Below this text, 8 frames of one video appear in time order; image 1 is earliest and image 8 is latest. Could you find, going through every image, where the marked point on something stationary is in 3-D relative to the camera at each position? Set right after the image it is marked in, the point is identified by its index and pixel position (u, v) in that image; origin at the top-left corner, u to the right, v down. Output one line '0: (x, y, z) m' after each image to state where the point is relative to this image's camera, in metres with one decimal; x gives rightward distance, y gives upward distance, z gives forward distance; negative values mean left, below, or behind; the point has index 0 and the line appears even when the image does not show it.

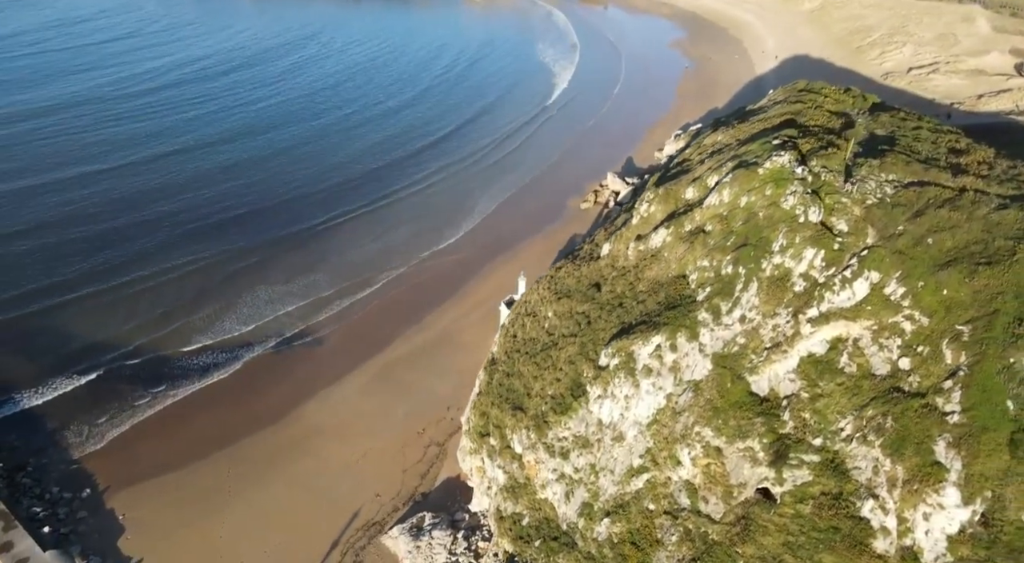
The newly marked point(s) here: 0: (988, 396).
0: (+10.8, -2.6, +18.7) m
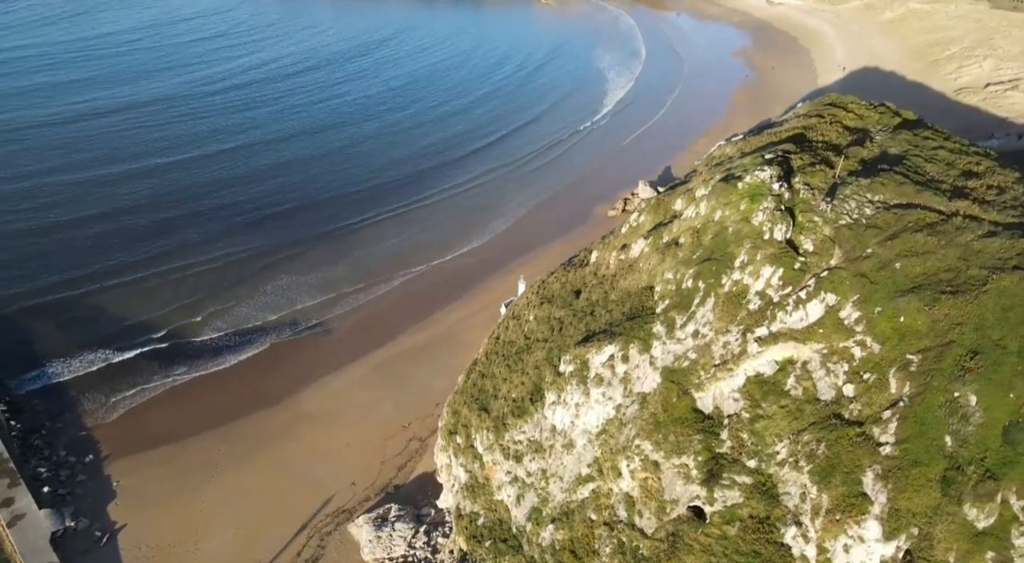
0: (+9.0, -3.3, +17.9) m
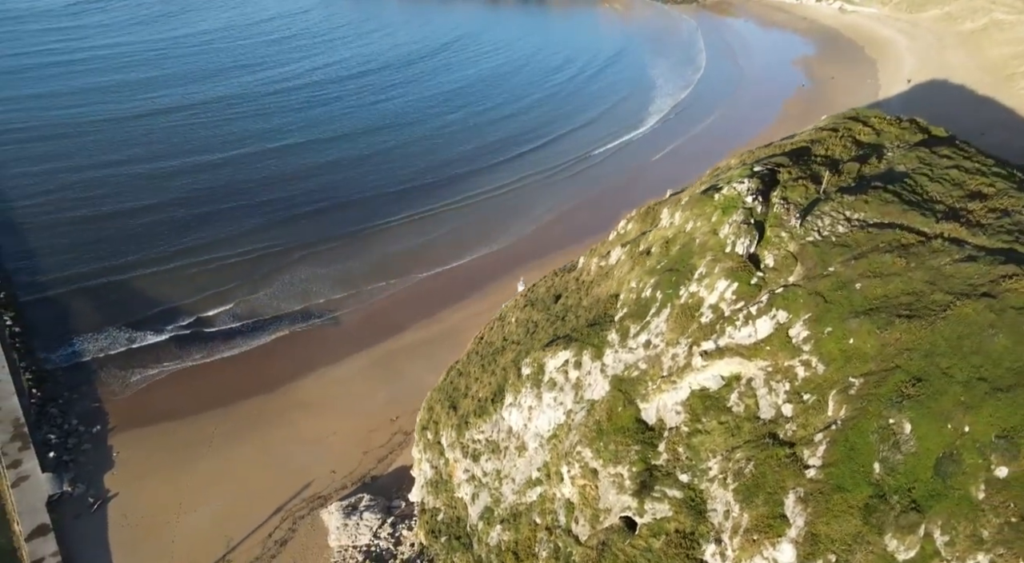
0: (+7.3, -3.7, +17.5) m
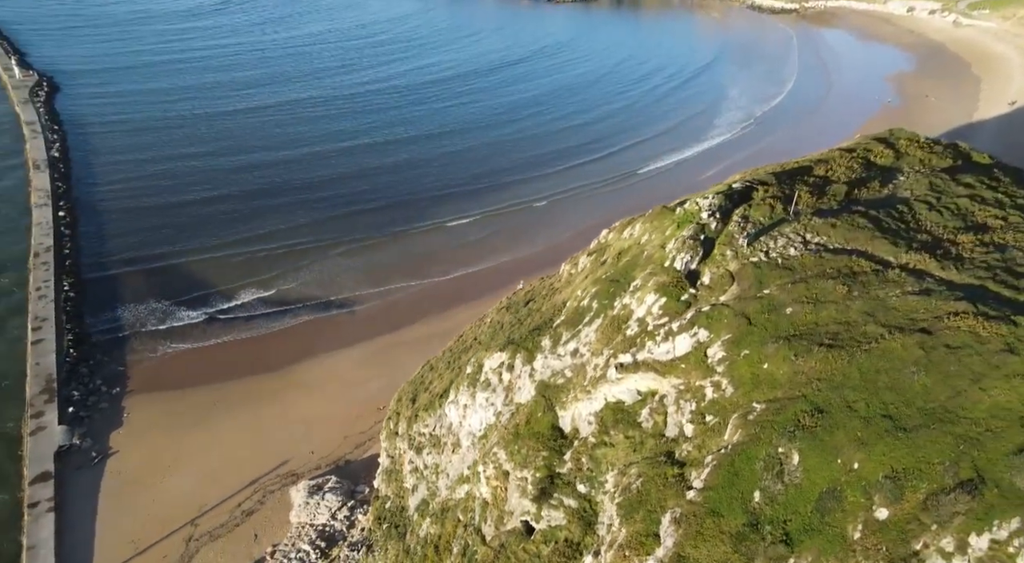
0: (+4.6, -4.2, +17.0) m
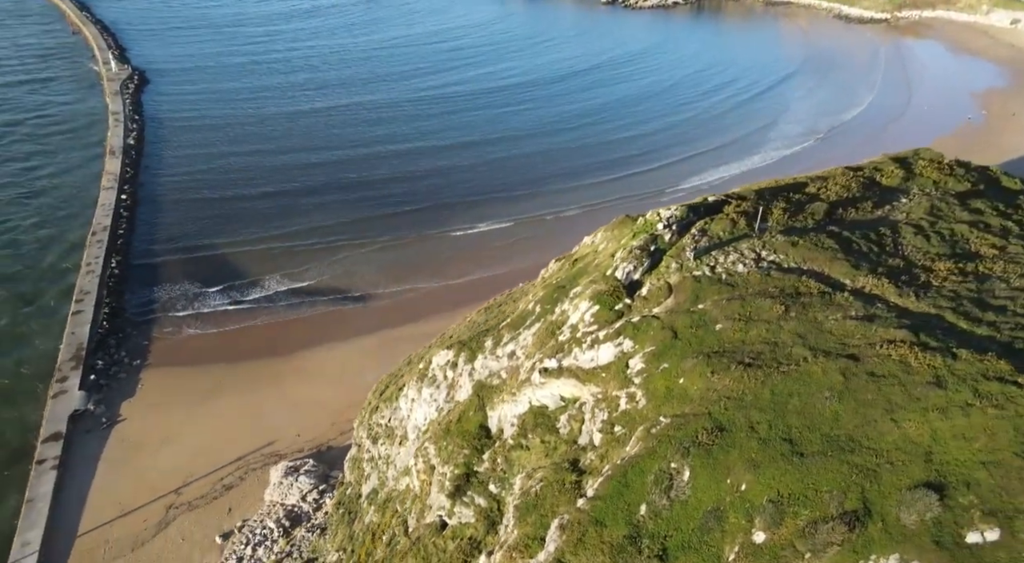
0: (+2.3, -4.4, +17.0) m
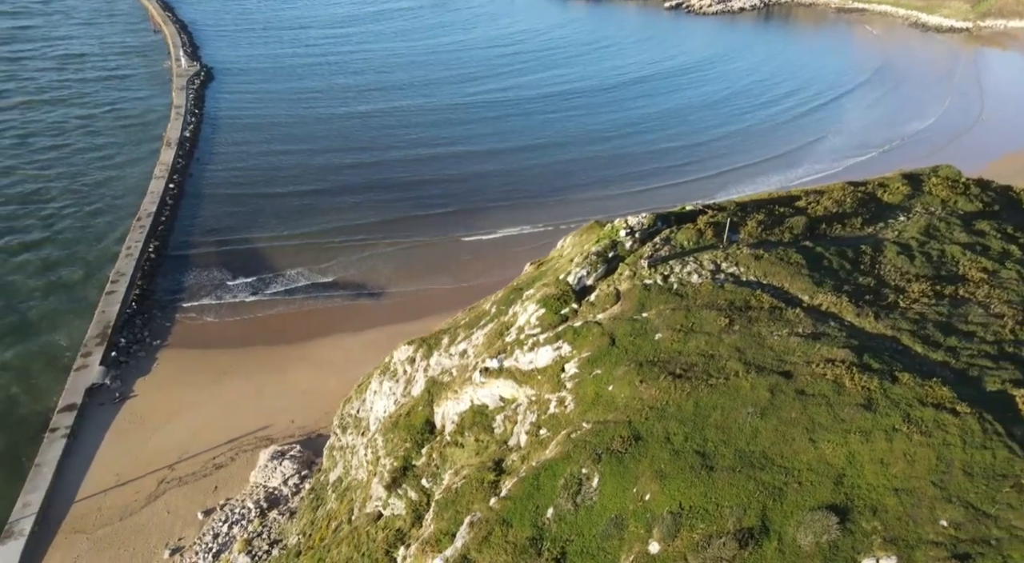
0: (+0.4, -4.4, +17.1) m
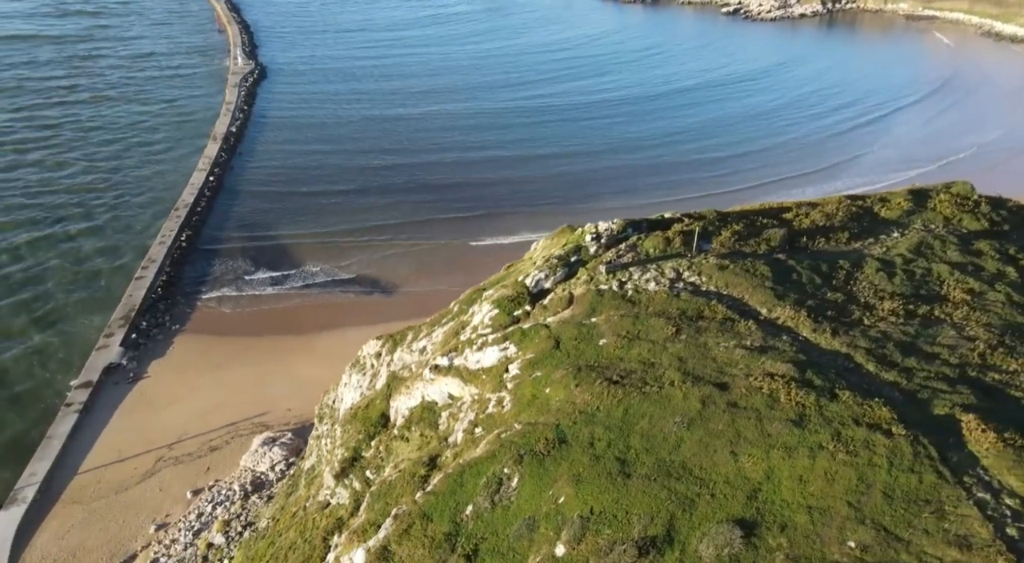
0: (-1.2, -4.4, +17.3) m
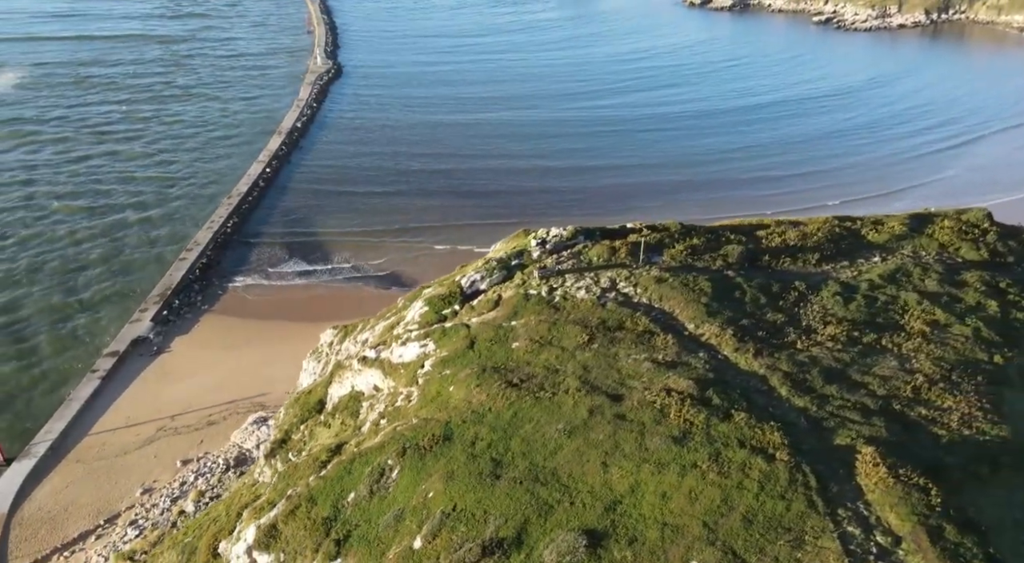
0: (-3.7, -4.3, +17.8) m
